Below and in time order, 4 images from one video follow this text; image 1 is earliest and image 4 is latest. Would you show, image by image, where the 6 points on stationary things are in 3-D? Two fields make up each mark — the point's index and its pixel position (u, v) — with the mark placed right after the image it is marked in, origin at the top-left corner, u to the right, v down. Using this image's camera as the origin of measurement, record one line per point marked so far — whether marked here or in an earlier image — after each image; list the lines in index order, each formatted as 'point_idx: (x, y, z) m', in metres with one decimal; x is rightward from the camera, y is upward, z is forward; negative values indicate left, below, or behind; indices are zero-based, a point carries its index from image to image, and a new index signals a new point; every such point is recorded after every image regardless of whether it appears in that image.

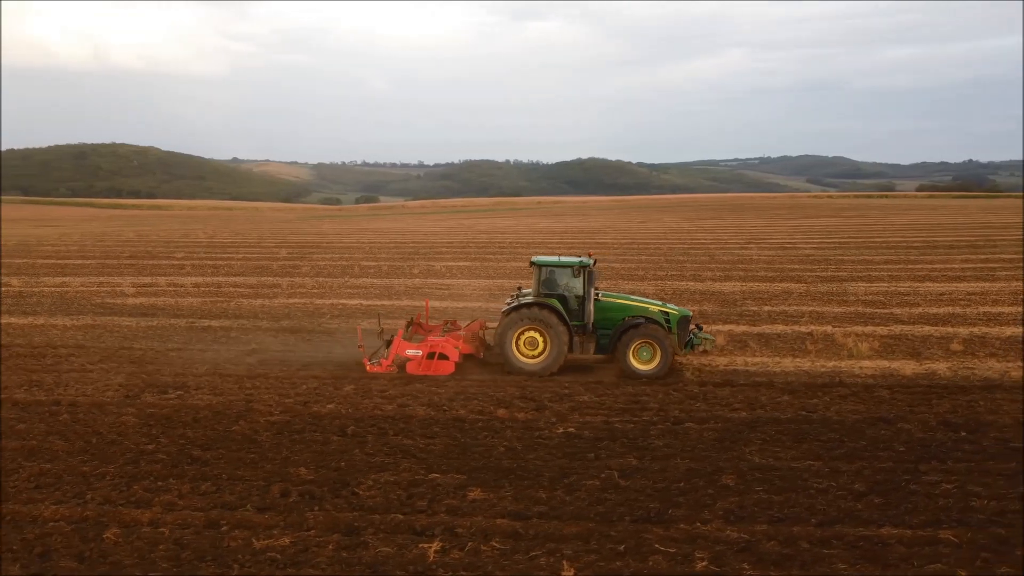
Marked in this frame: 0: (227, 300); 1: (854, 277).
0: (-5.3, -0.2, +14.8) m
1: (+8.4, +0.3, +19.6) m
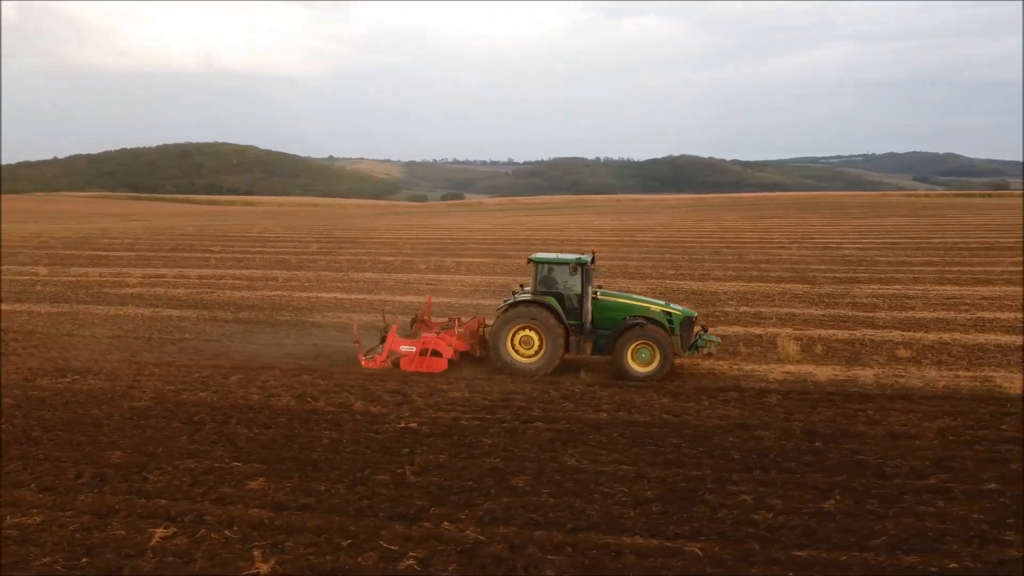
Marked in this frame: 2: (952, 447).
0: (-5.8, -0.1, +15.4) m
1: (+8.4, +0.2, +18.6) m
2: (+3.5, -1.3, +6.3) m
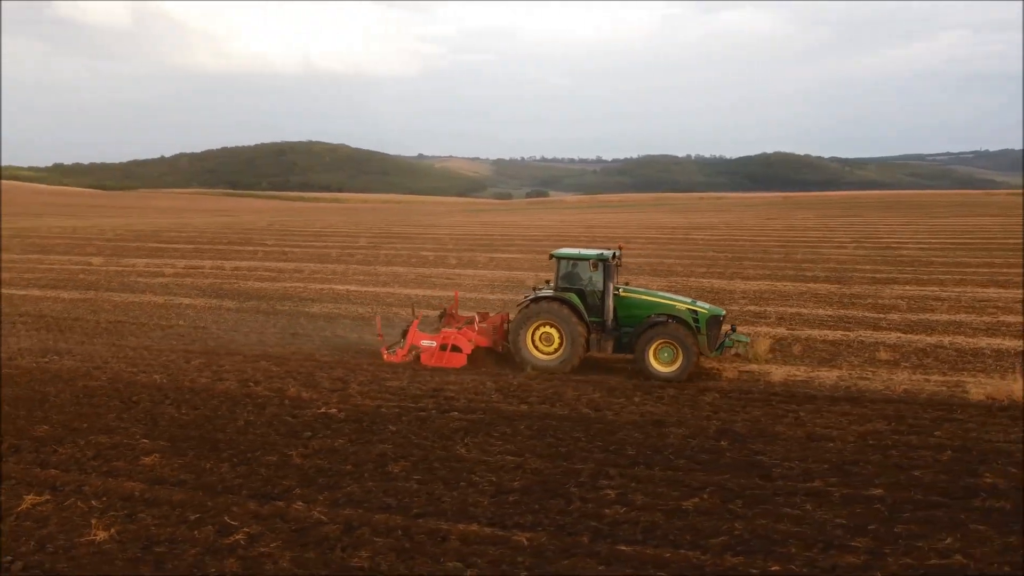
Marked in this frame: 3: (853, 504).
0: (-5.5, +0.1, +16.0) m
1: (+8.9, +0.2, +17.7) m
2: (+2.7, -1.2, +6.0) m
3: (+2.2, -1.4, +5.1) m
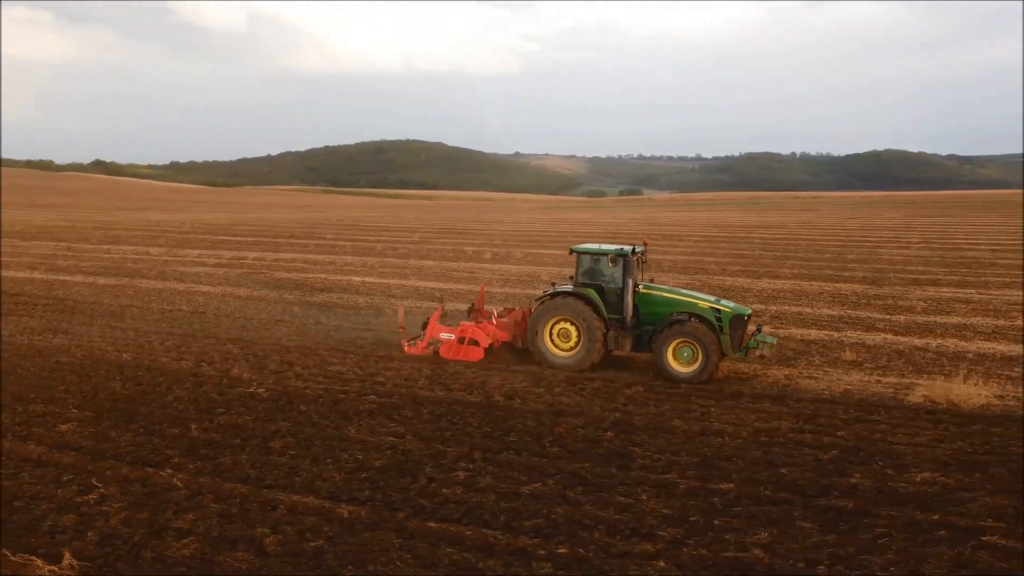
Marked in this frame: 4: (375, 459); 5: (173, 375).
0: (-5.2, +0.3, +16.8) m
1: (+9.4, +0.1, +16.8) m
2: (+1.8, -1.2, +6.0) m
3: (+1.1, -1.3, +5.0) m
4: (-1.0, -1.2, +5.7) m
5: (-3.4, -0.9, +7.9) m
